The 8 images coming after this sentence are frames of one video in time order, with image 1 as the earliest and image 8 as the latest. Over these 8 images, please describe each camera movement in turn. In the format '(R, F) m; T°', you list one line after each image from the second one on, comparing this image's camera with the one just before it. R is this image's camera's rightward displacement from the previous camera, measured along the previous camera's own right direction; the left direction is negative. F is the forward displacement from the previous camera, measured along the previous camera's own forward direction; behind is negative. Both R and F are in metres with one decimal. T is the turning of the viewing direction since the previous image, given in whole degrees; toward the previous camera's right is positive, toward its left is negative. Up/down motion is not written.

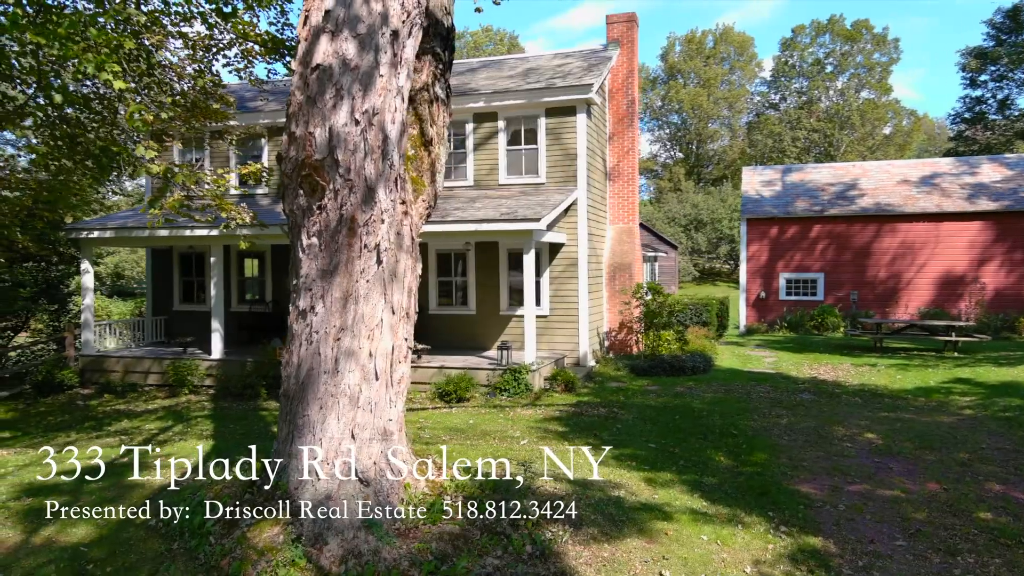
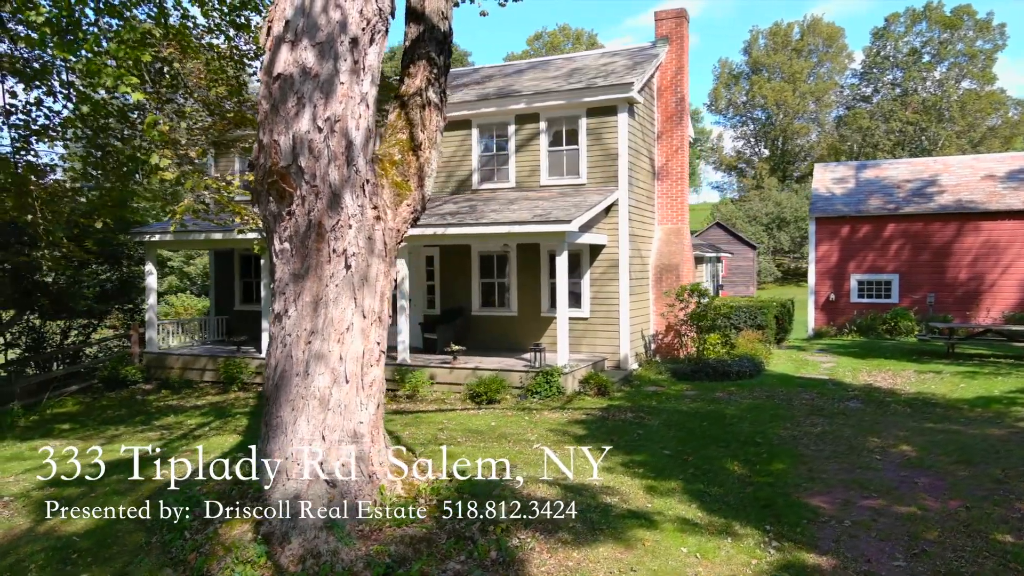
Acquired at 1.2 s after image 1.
(+0.7, +0.1) m; -6°
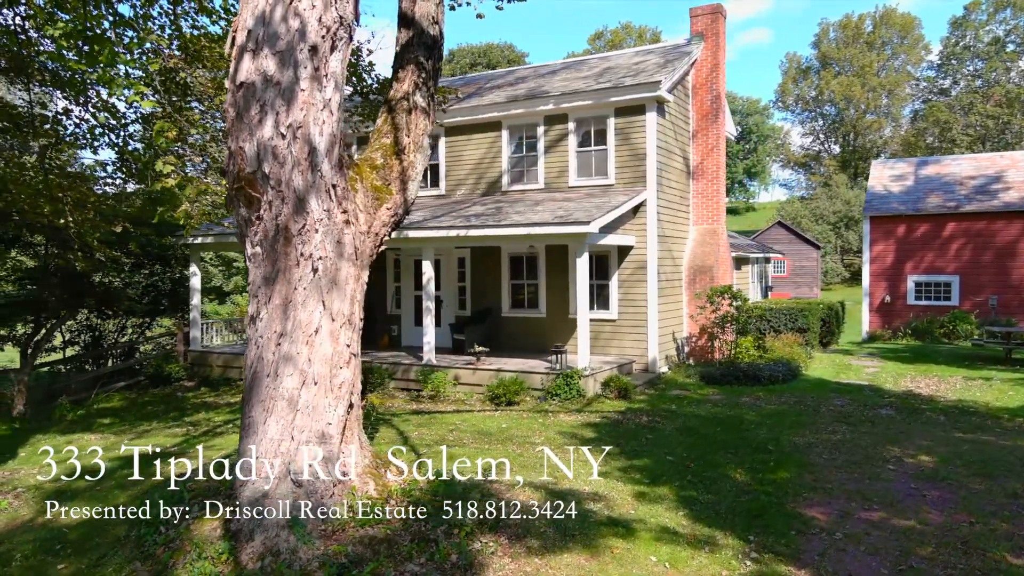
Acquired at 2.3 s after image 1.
(+0.6, 0.0) m; -5°
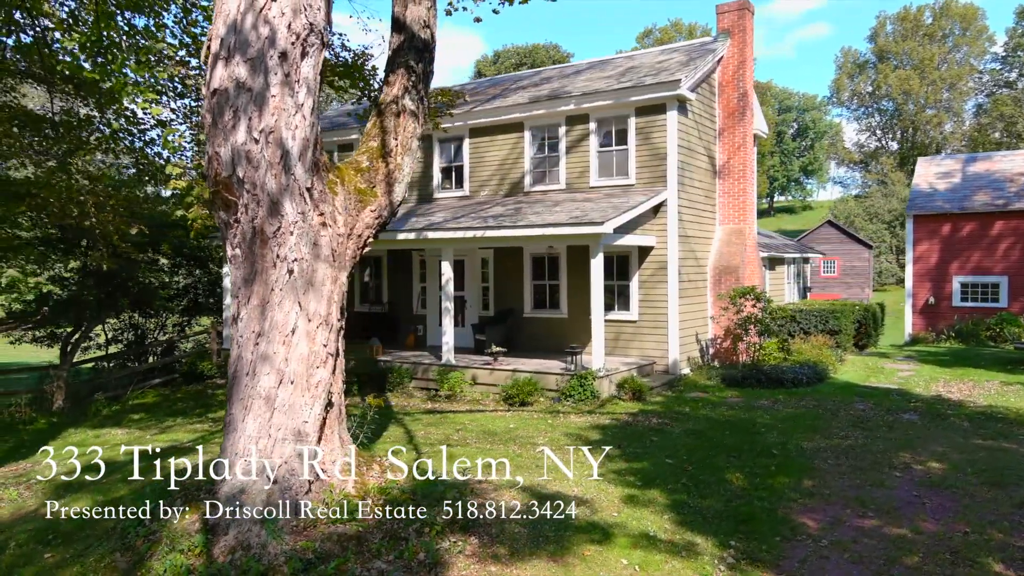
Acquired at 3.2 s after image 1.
(+0.5, 0.0) m; -3°
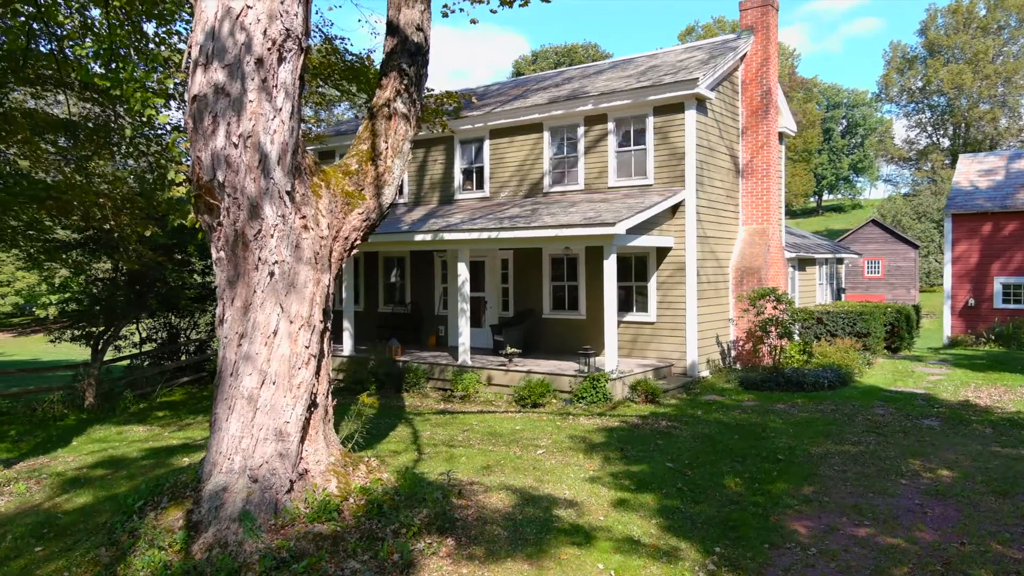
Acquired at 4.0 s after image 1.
(+0.4, 0.0) m; -3°
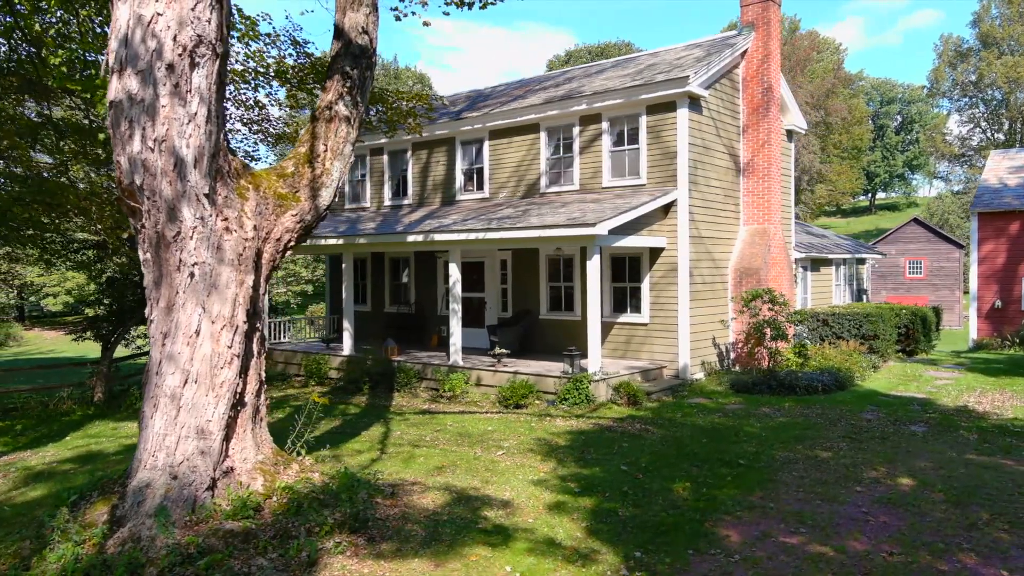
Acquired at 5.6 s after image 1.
(+0.8, 0.0) m; -3°
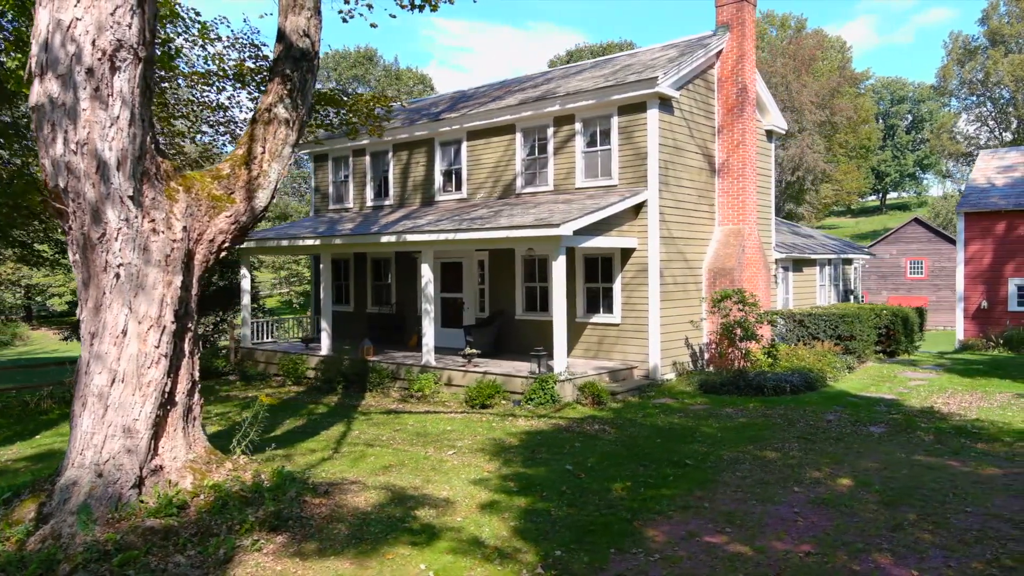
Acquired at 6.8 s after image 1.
(+0.6, -0.1) m; 0°
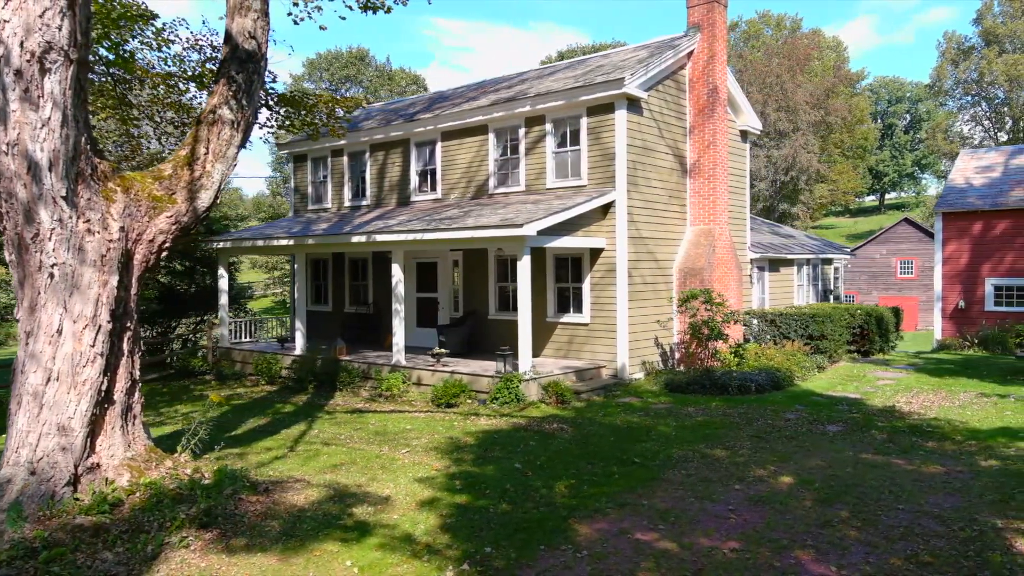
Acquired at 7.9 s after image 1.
(+0.5, -0.1) m; +1°
